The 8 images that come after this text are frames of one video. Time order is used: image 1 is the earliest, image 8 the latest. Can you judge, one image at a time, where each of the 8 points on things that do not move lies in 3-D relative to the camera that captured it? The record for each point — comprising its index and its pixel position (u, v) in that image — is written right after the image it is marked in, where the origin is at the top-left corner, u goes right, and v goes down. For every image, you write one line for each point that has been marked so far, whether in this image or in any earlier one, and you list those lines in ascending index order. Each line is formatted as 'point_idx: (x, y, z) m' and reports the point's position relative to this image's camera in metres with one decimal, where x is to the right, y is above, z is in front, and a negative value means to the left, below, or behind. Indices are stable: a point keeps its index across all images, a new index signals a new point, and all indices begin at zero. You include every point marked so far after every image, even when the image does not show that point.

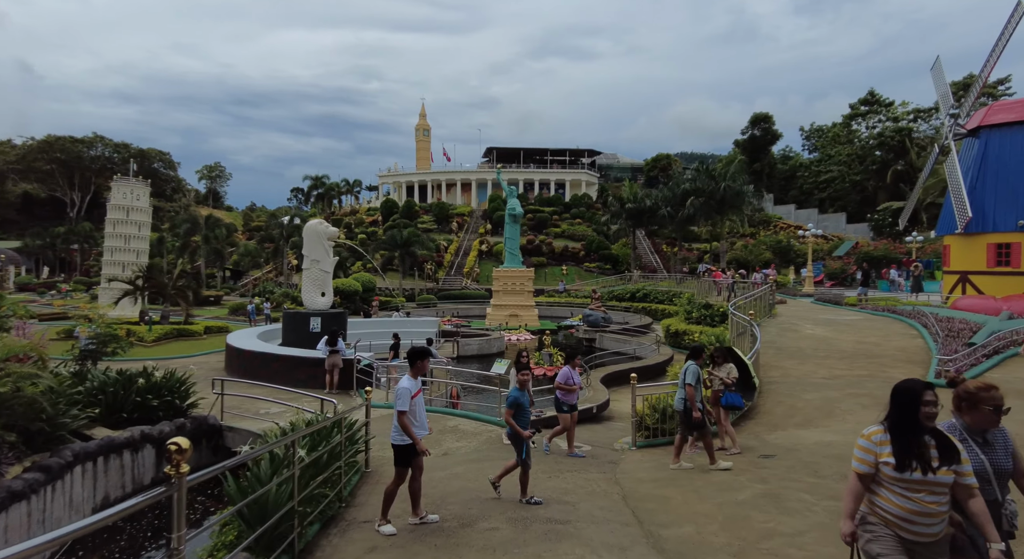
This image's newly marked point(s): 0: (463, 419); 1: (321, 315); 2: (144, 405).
0: (-0.9, -2.4, +10.9) m
1: (-5.5, -1.0, +18.4) m
2: (-5.6, -1.9, +9.7) m
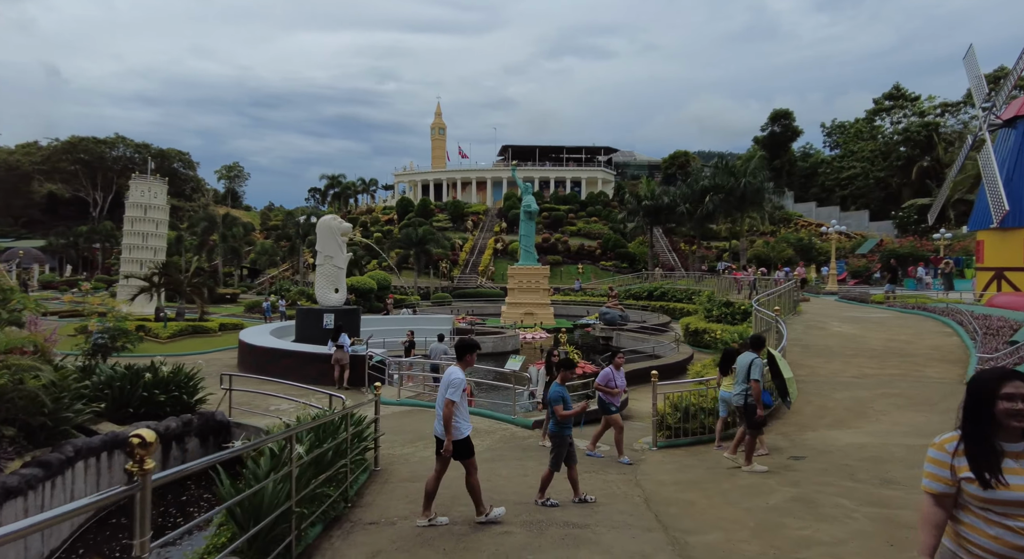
0: (-0.6, -2.3, +10.6) m
1: (-5.1, -0.9, +18.1) m
2: (-5.4, -1.8, +9.5) m
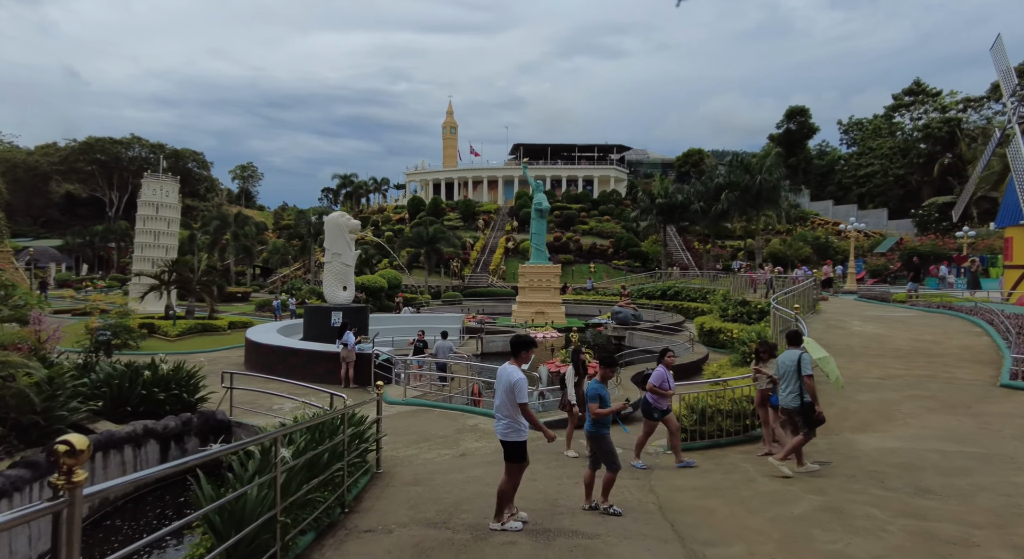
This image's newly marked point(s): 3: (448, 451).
0: (-0.5, -2.2, +10.2) m
1: (-4.8, -0.9, +17.9) m
2: (-5.3, -1.7, +9.2) m
3: (-0.8, -2.3, +8.5) m
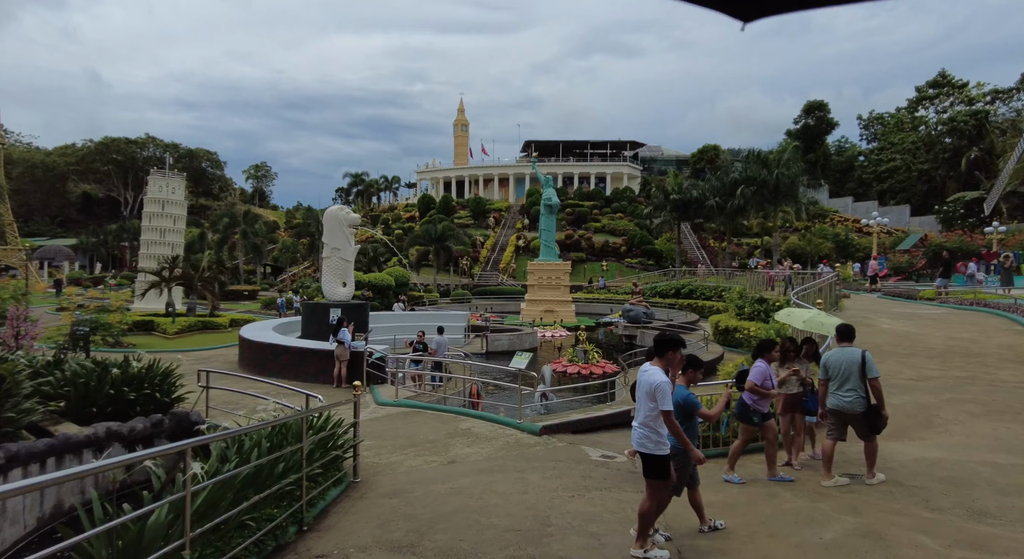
0: (-0.5, -2.1, +9.5) m
1: (-4.6, -0.7, +17.2) m
2: (-5.3, -1.6, +8.6) m
3: (-0.9, -2.2, +7.7) m
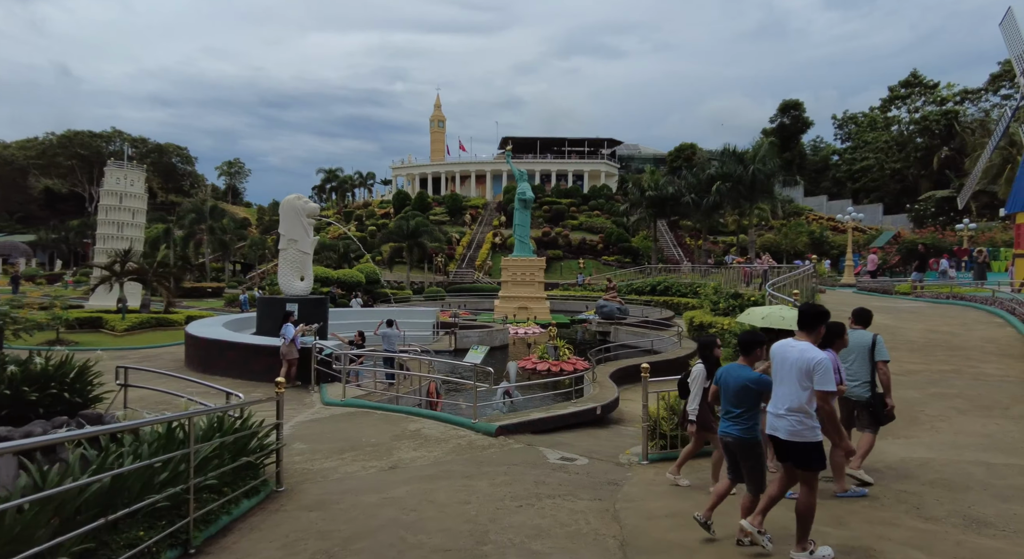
0: (-1.1, -1.9, +8.7) m
1: (-5.5, -0.6, +16.3) m
2: (-5.9, -1.4, +7.6) m
3: (-1.5, -2.0, +6.9) m
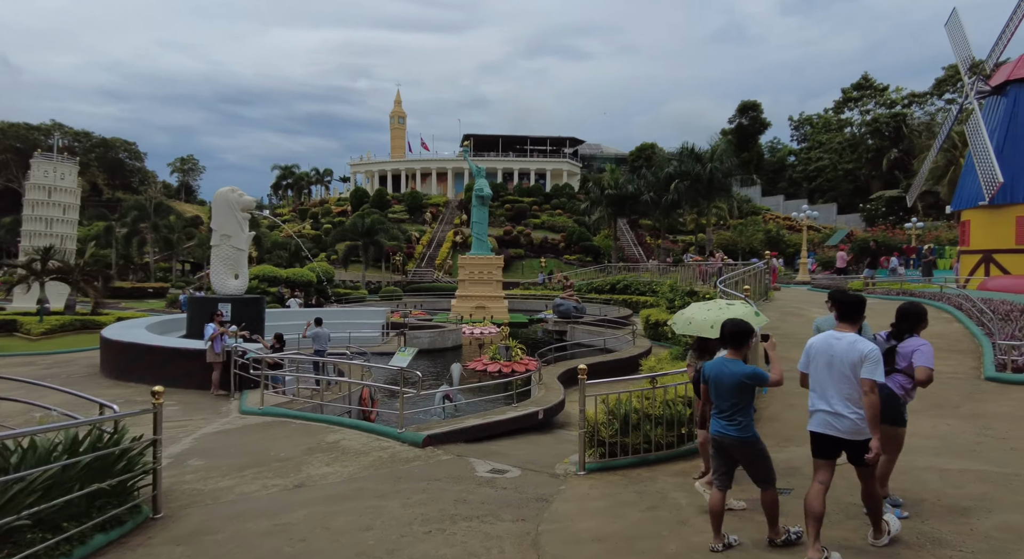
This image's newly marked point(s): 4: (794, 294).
0: (-2.0, -1.9, +7.9) m
1: (-6.8, -0.5, +15.3) m
2: (-6.7, -1.4, +6.6) m
3: (-2.3, -2.0, +6.2) m
4: (+8.5, -0.5, +19.3) m
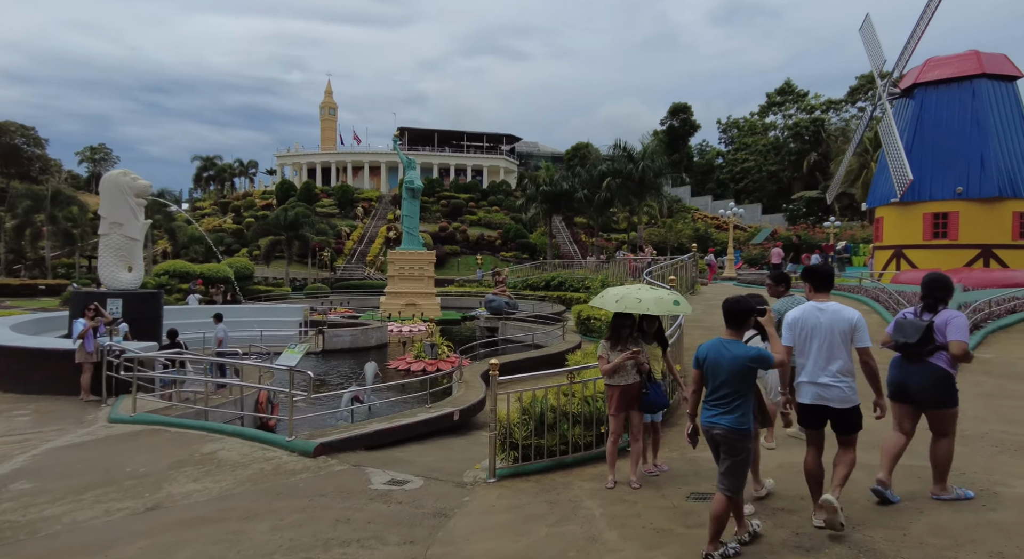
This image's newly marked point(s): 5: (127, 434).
0: (-3.1, -1.7, +7.0) m
1: (-8.5, -0.4, +13.8) m
2: (-7.6, -1.3, +5.2) m
3: (-3.1, -1.8, +5.2) m
4: (+6.4, -0.3, +19.3) m
5: (-4.4, -1.7, +7.2) m
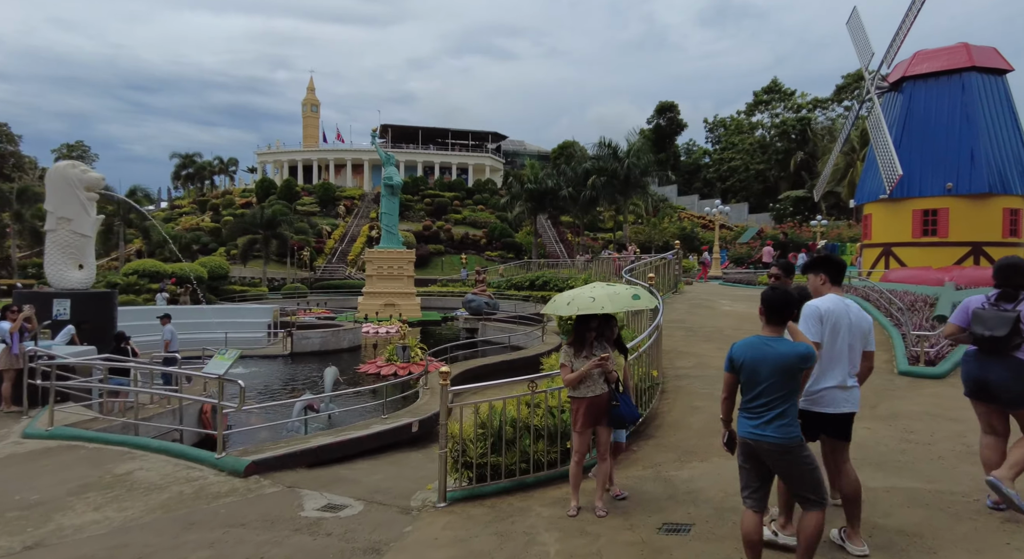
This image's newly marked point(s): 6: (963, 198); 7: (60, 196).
0: (-3.5, -1.7, +6.2) m
1: (-9.1, -0.3, +12.9) m
2: (-8.0, -1.2, +4.4) m
3: (-3.5, -1.8, +4.4) m
4: (+5.7, -0.3, +18.7) m
5: (-4.8, -1.7, +6.4) m
6: (+11.8, +2.1, +16.7) m
7: (-9.6, +1.7, +13.6) m
